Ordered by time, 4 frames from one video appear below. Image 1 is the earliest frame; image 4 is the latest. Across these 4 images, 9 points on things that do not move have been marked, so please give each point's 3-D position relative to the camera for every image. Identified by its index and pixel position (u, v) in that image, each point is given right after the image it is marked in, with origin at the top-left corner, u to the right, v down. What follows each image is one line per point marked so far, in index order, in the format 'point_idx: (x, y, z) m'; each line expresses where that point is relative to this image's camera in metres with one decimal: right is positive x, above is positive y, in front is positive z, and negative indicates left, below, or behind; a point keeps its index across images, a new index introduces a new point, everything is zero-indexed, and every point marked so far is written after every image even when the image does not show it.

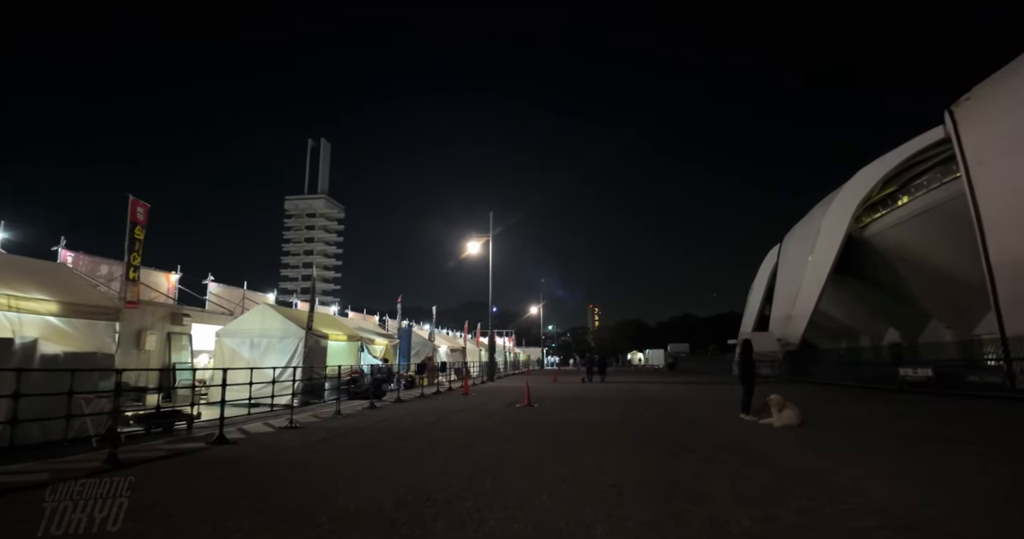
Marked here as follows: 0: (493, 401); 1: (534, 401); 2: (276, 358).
0: (-0.7, -4.7, +18.6) m
1: (+0.7, -4.6, +18.3) m
2: (-7.8, -2.9, +17.3) m
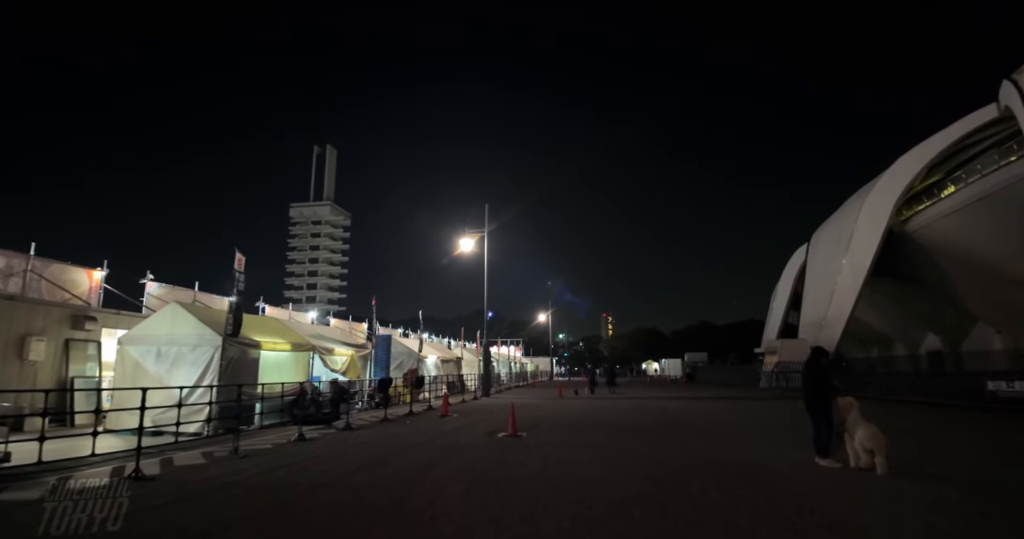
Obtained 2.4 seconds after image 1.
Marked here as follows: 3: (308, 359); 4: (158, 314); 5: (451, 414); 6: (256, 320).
0: (-1.2, -4.3, +14.5) m
1: (+0.2, -4.3, +14.2) m
2: (-8.3, -2.6, +13.5) m
3: (-6.6, -2.9, +17.1) m
4: (-9.4, -1.2, +14.0) m
5: (-2.1, -5.0, +18.4) m
6: (-7.8, -1.5, +16.2) m
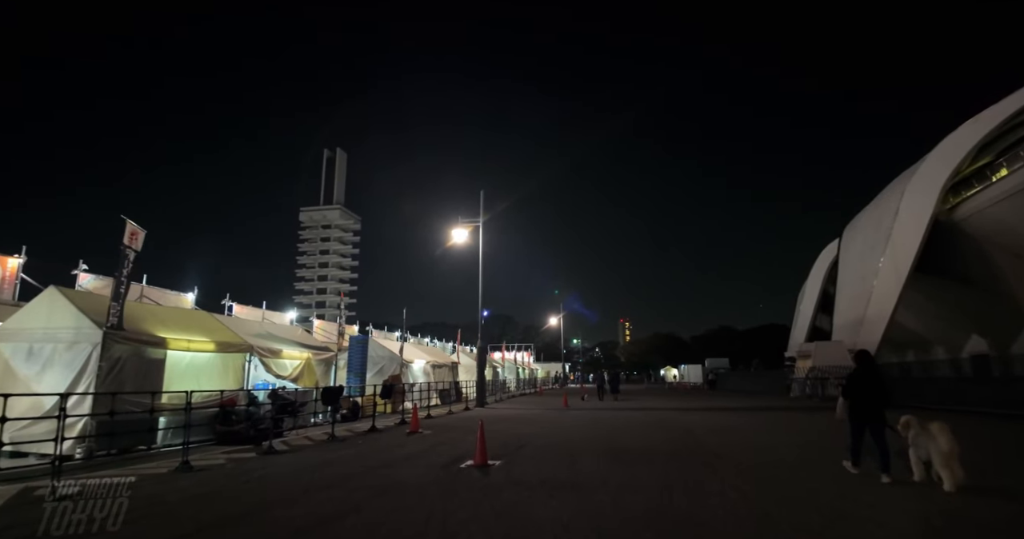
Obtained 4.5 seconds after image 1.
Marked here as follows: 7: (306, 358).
0: (-1.7, -3.8, +11.2) m
1: (-0.4, -3.7, +10.8) m
2: (-8.9, -2.1, +10.4) m
3: (-7.1, -2.4, +14.0) m
4: (-9.9, -0.7, +11.0) m
5: (-2.5, -4.5, +15.1) m
6: (-8.3, -1.1, +13.2) m
7: (-6.3, -2.7, +16.2) m
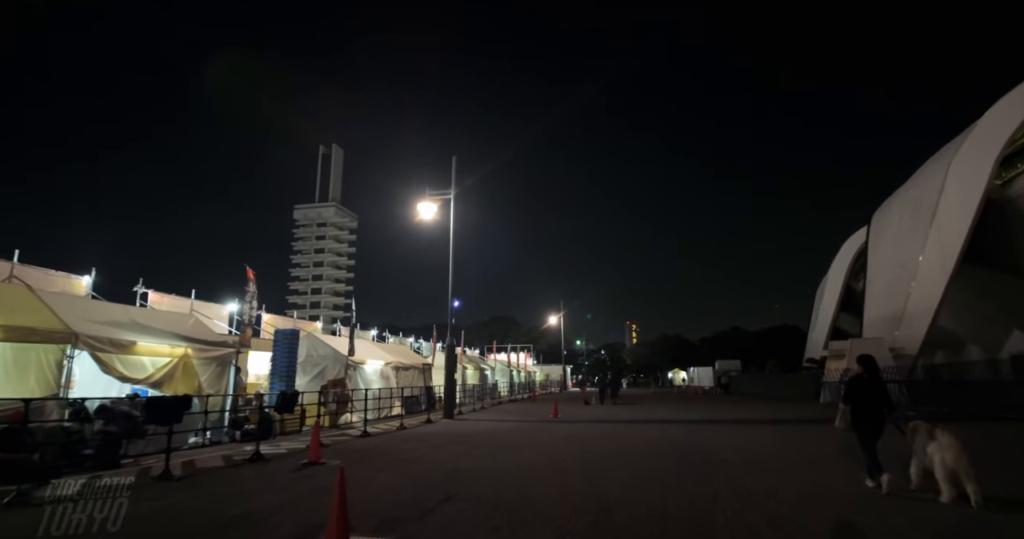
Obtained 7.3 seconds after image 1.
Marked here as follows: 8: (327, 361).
0: (-2.8, -3.0, +6.7) m
1: (-1.4, -2.9, +6.3) m
2: (-9.9, -1.3, +6.0) m
3: (-8.1, -1.6, +9.6) m
4: (-11.0, +0.1, +6.6) m
5: (-3.6, -3.7, +10.6) m
6: (-9.4, -0.3, +8.8) m
7: (-7.3, -1.9, +11.8) m
8: (-6.2, -3.0, +17.7) m
